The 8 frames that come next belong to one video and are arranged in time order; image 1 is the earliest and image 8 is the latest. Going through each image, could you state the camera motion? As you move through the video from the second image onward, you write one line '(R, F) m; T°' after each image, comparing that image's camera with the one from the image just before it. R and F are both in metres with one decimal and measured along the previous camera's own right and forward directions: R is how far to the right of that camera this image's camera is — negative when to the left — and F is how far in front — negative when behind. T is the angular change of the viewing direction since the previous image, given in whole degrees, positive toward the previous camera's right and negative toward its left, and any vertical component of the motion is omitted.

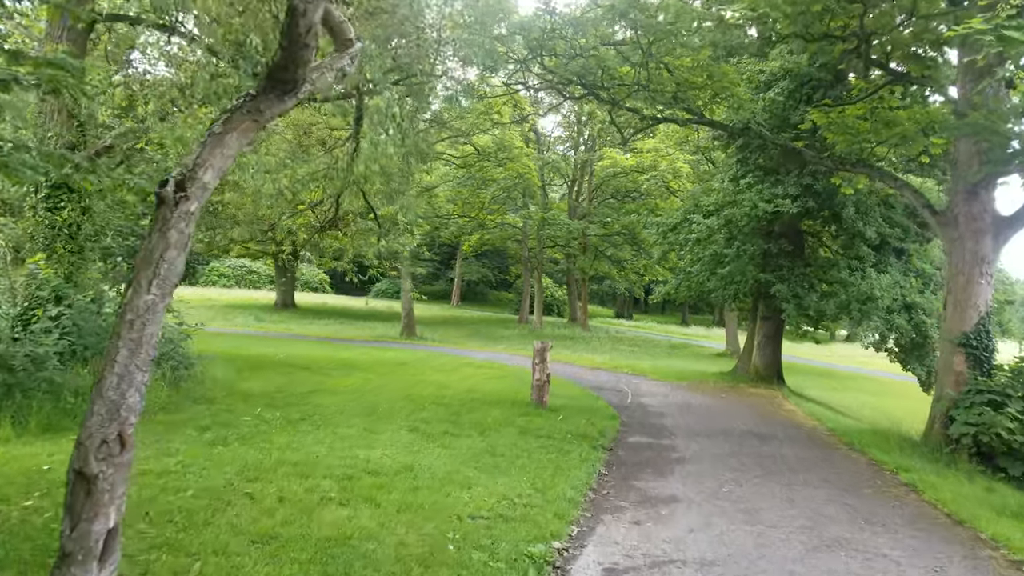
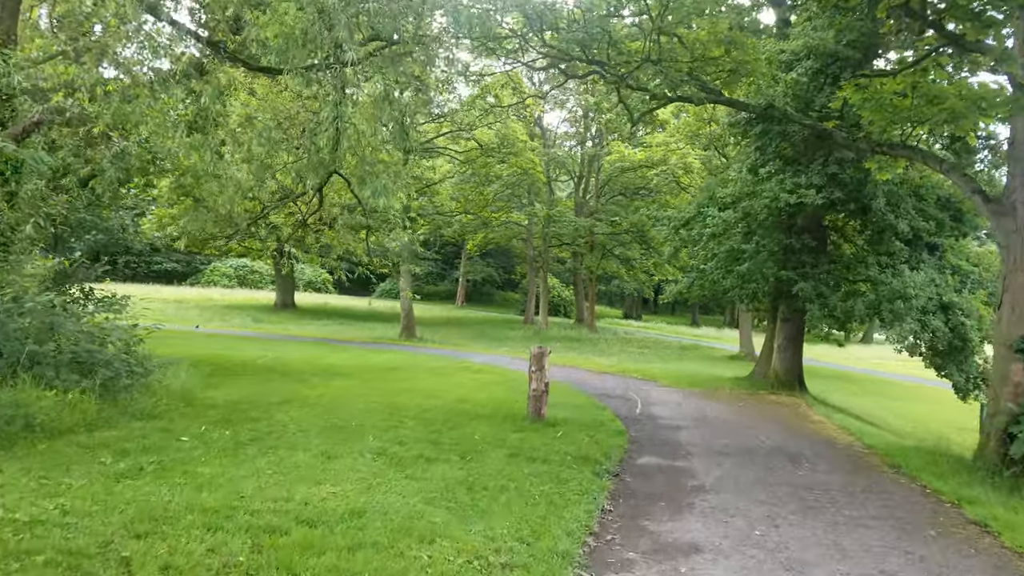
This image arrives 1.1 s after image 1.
(+0.2, +1.2) m; -1°
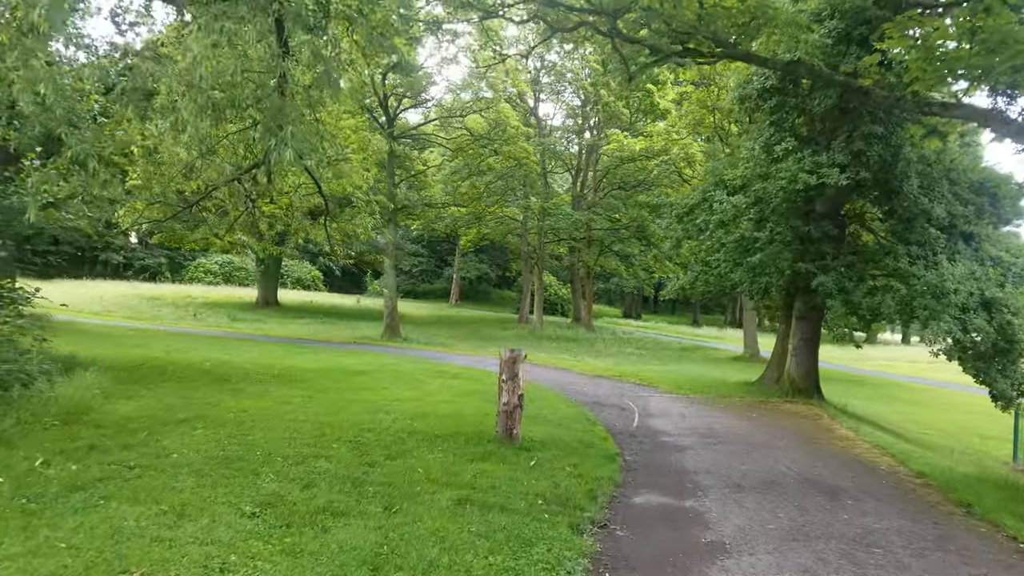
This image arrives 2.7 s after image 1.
(+0.3, +1.8) m; 0°
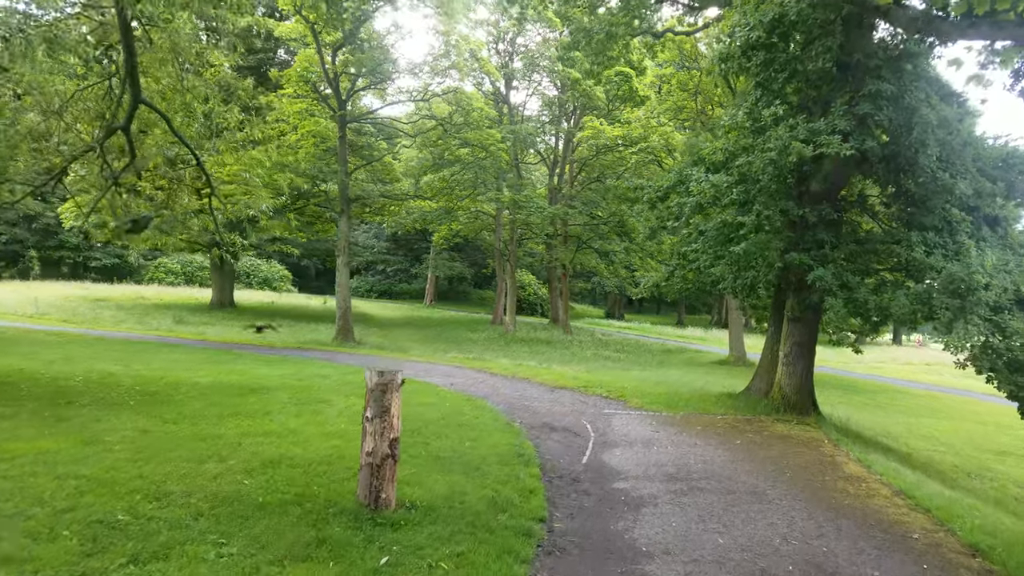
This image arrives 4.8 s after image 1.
(+0.8, +2.3) m; +1°
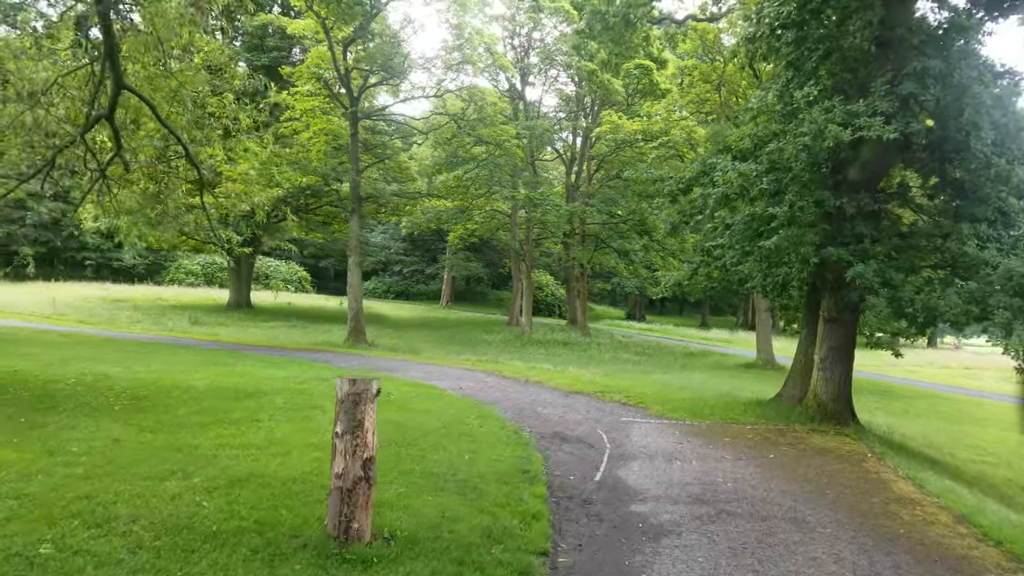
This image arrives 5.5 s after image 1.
(+0.2, +0.8) m; -2°
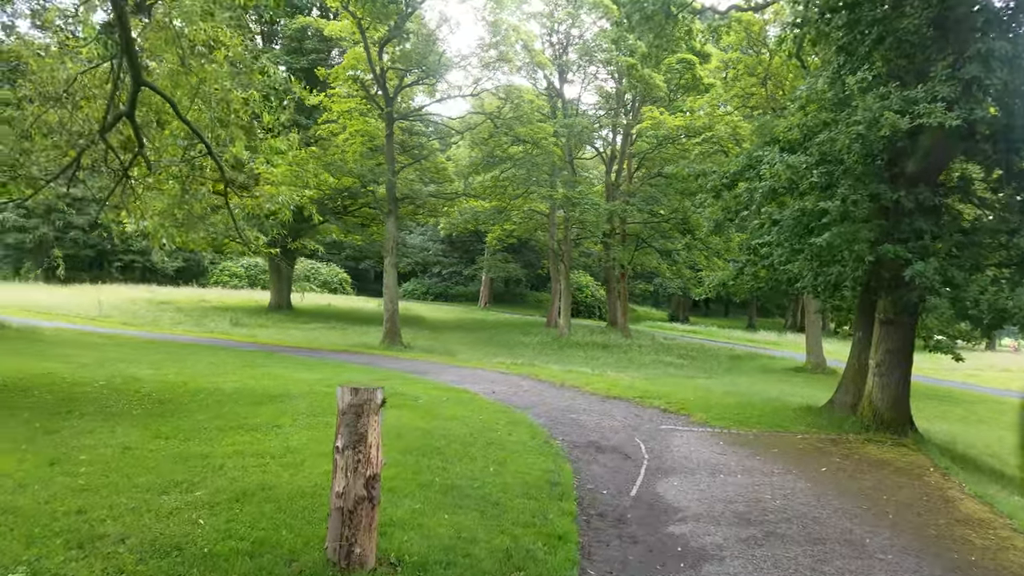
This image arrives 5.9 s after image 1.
(+0.1, +0.4) m; -3°
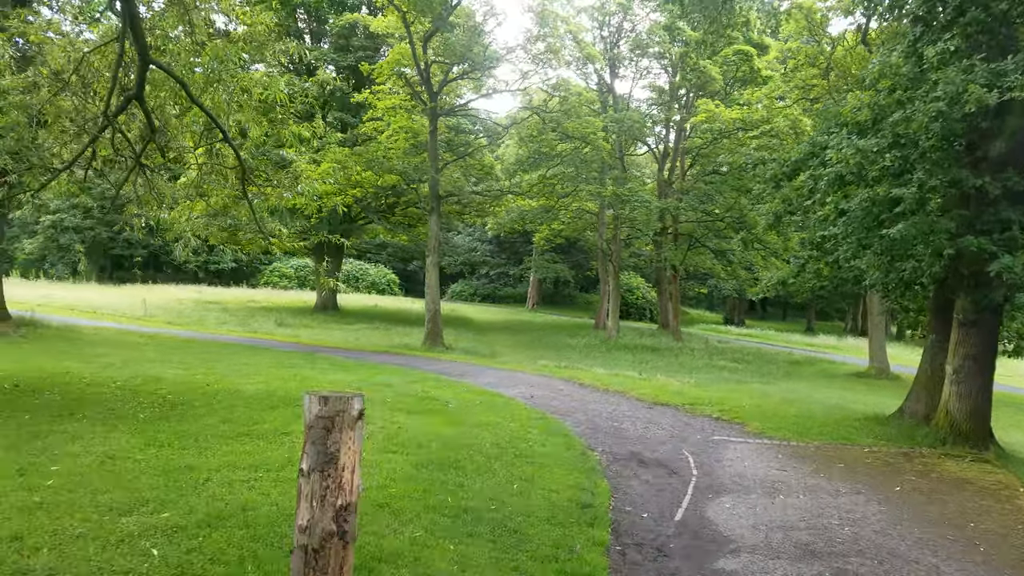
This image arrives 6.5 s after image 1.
(+0.2, +0.8) m; -4°
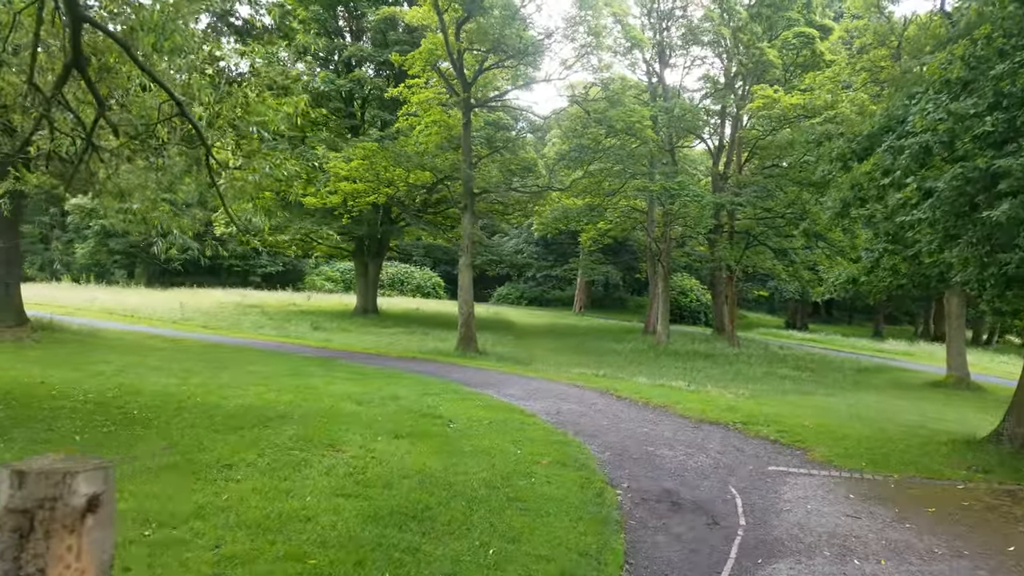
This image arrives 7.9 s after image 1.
(+0.5, +1.5) m; -4°
